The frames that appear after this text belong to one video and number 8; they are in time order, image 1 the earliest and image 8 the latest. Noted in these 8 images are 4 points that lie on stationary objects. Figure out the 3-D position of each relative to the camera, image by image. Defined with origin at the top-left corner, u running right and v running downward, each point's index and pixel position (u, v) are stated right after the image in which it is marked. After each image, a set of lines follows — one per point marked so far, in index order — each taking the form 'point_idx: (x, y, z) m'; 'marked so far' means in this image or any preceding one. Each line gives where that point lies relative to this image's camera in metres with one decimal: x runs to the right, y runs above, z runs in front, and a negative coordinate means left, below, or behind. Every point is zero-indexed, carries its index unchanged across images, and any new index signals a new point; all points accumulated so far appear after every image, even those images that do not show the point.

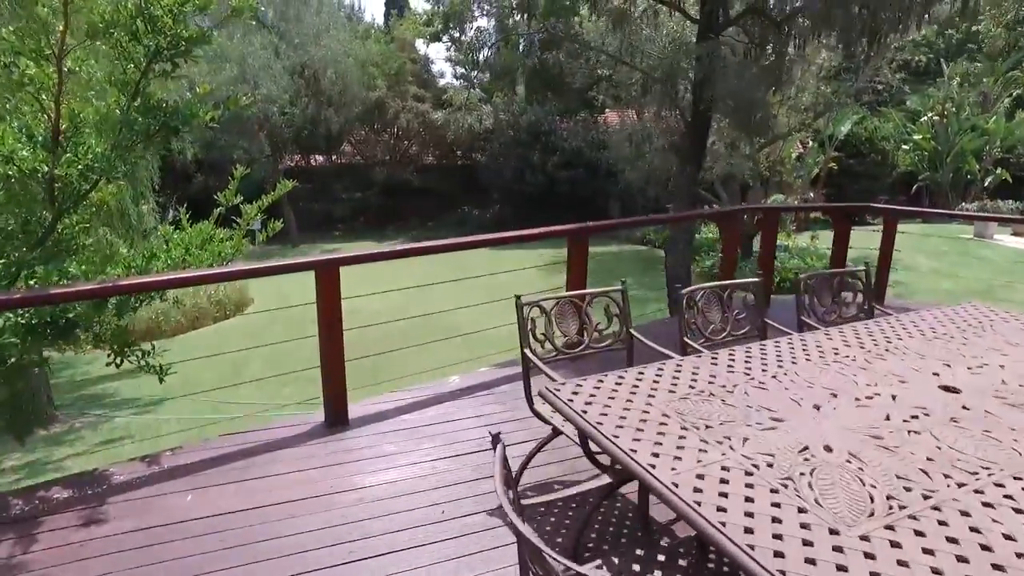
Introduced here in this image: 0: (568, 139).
0: (+1.2, +3.3, +15.3) m
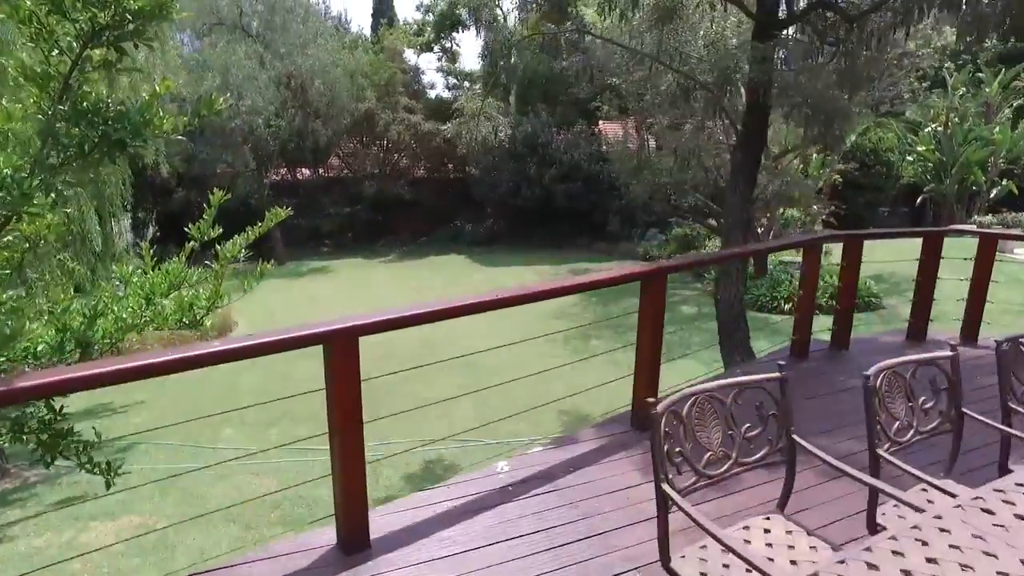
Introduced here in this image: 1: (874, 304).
0: (+1.1, +2.9, +14.8) m
1: (+4.5, -0.2, +8.8) m
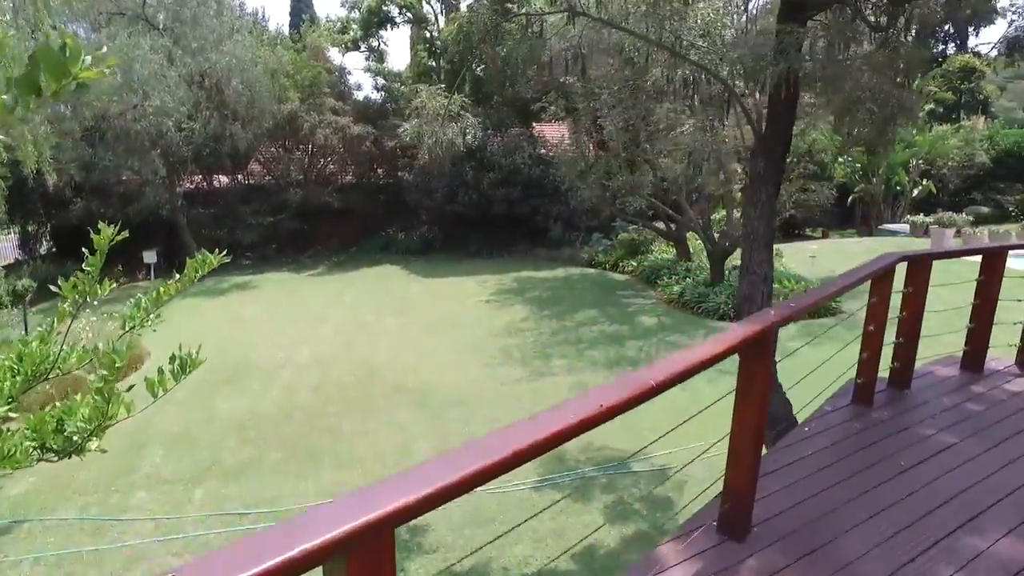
0: (-0.2, +2.7, +14.1) m
1: (+3.9, -0.2, +8.5) m
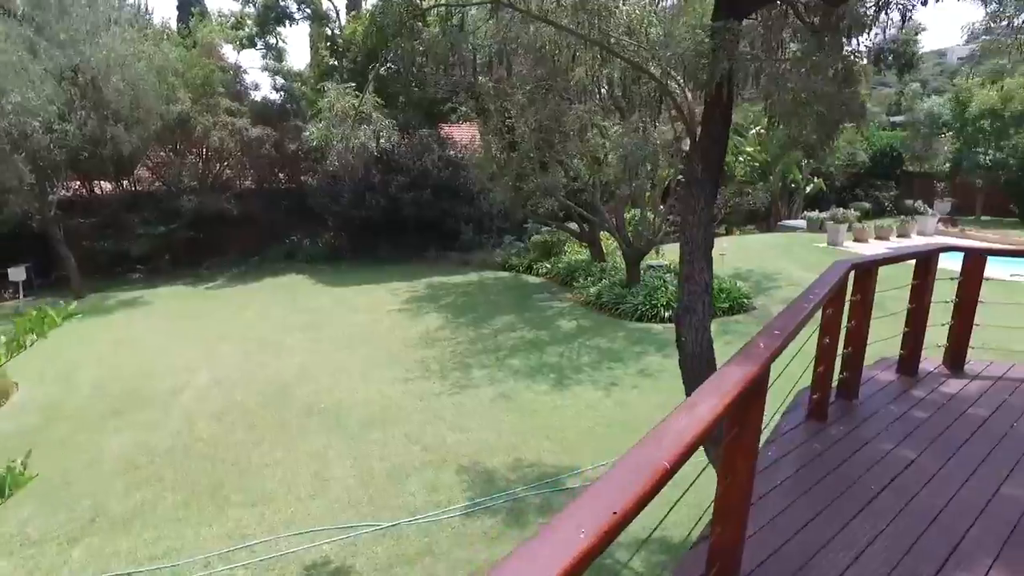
0: (-2.0, +2.6, +13.7) m
1: (+2.9, -0.2, +8.6) m
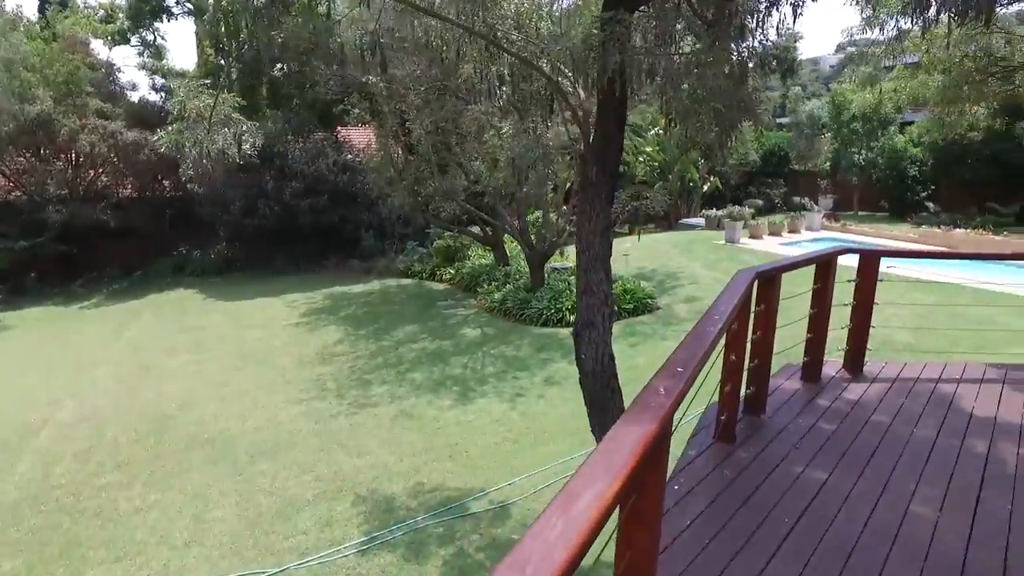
0: (-3.9, +2.4, +13.1) m
1: (+1.7, -0.2, +8.6) m
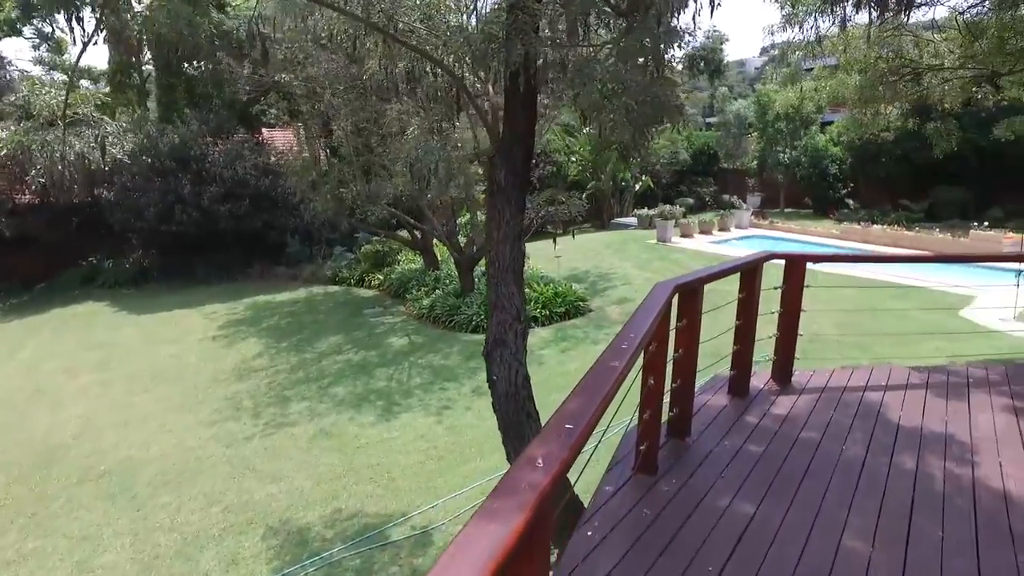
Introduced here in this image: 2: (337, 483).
0: (-5.2, +2.2, +12.4) m
1: (+0.8, -0.3, +8.5) m
2: (-1.2, -1.4, +4.9) m
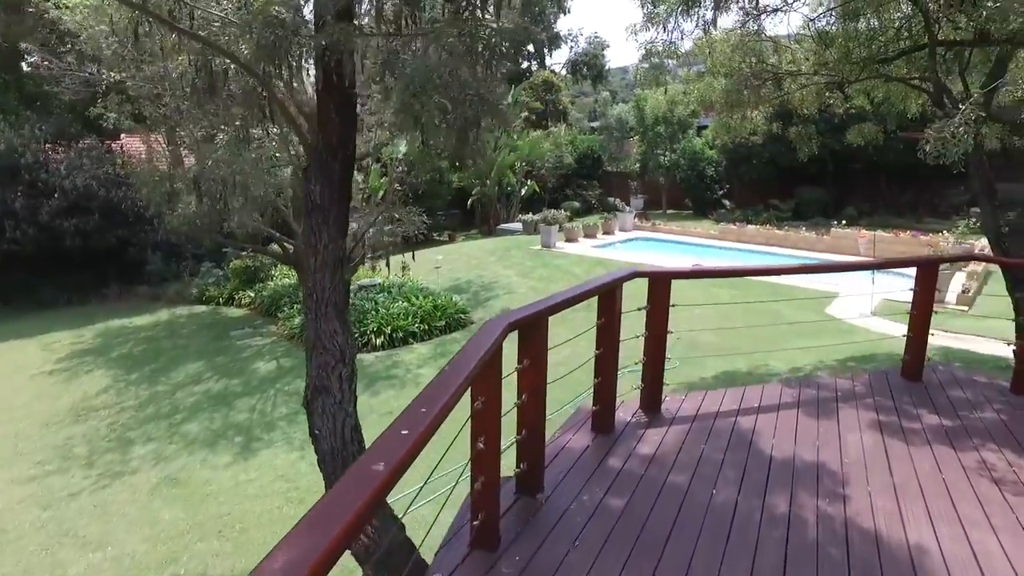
0: (-7.2, +1.8, +11.1) m
1: (-0.6, -0.4, +8.1) m
2: (-2.1, -1.6, +4.3) m
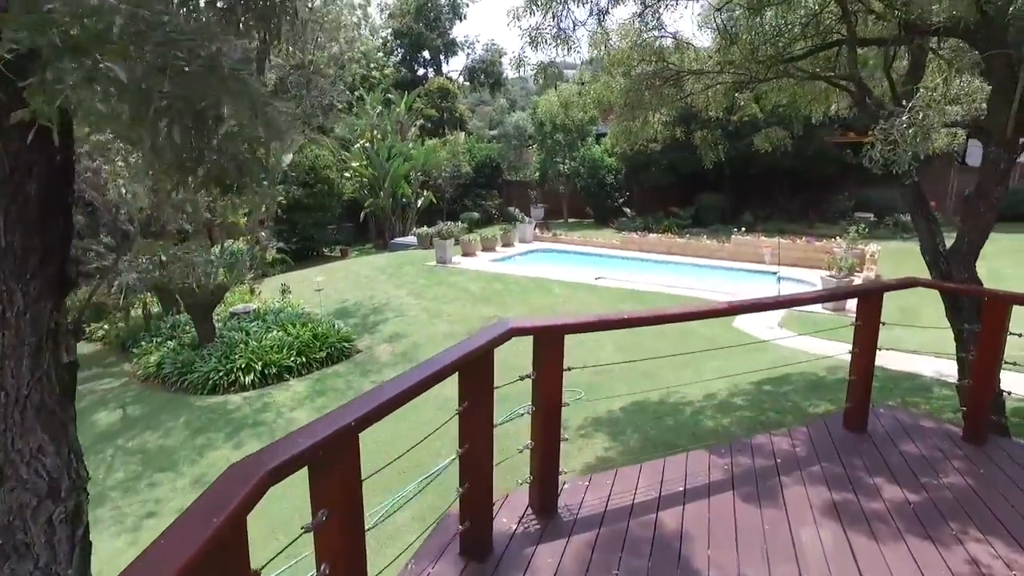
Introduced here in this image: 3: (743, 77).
0: (-8.7, +1.2, +9.4) m
1: (-1.7, -0.7, +7.3) m
2: (-2.7, -1.8, +3.2) m
3: (+1.5, +1.3, +4.4) m
